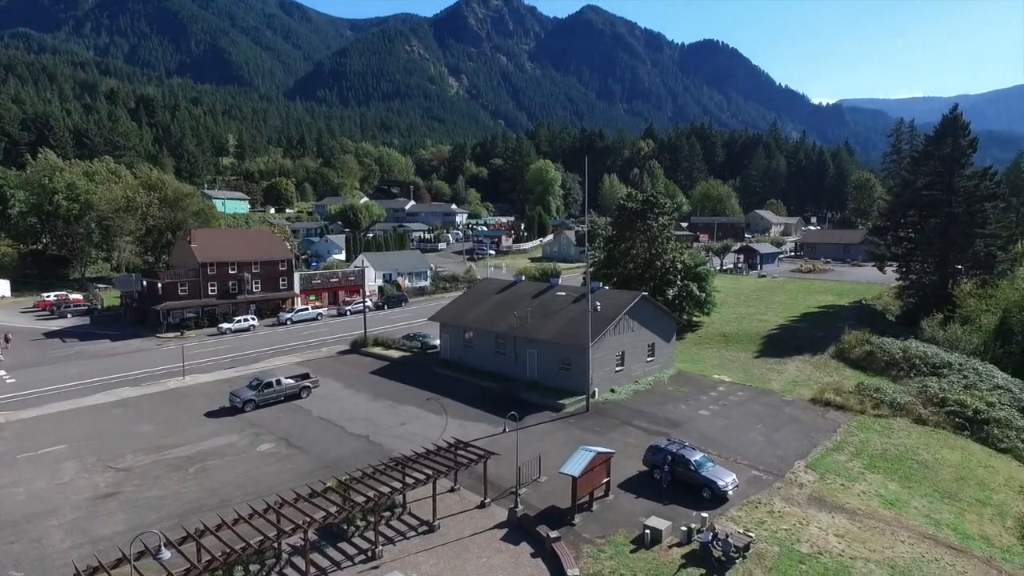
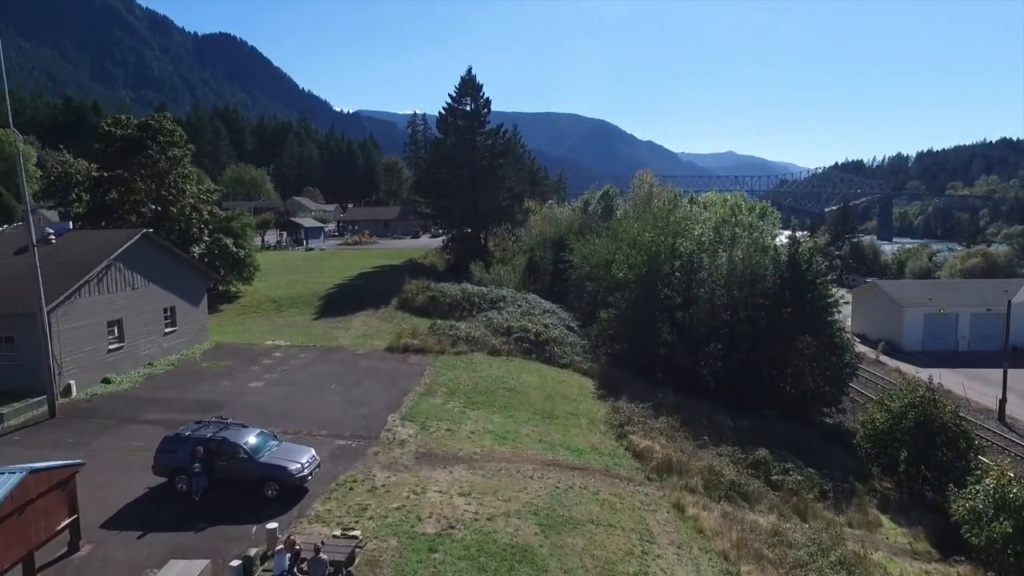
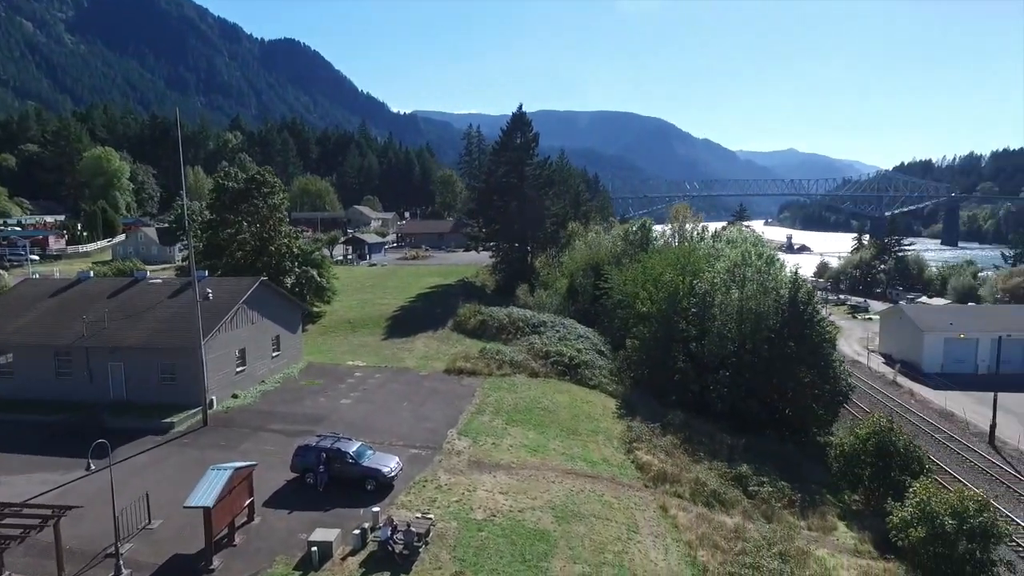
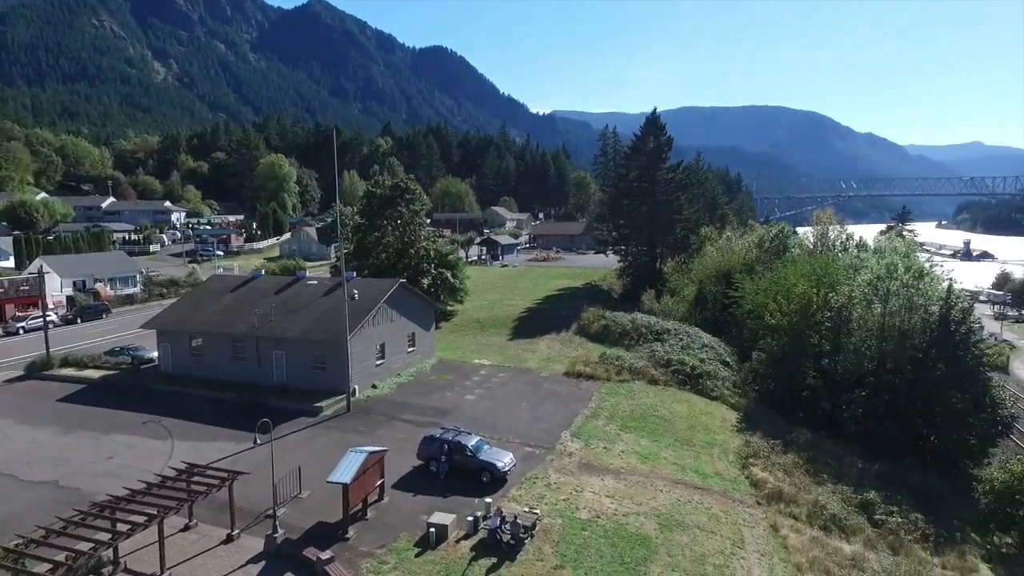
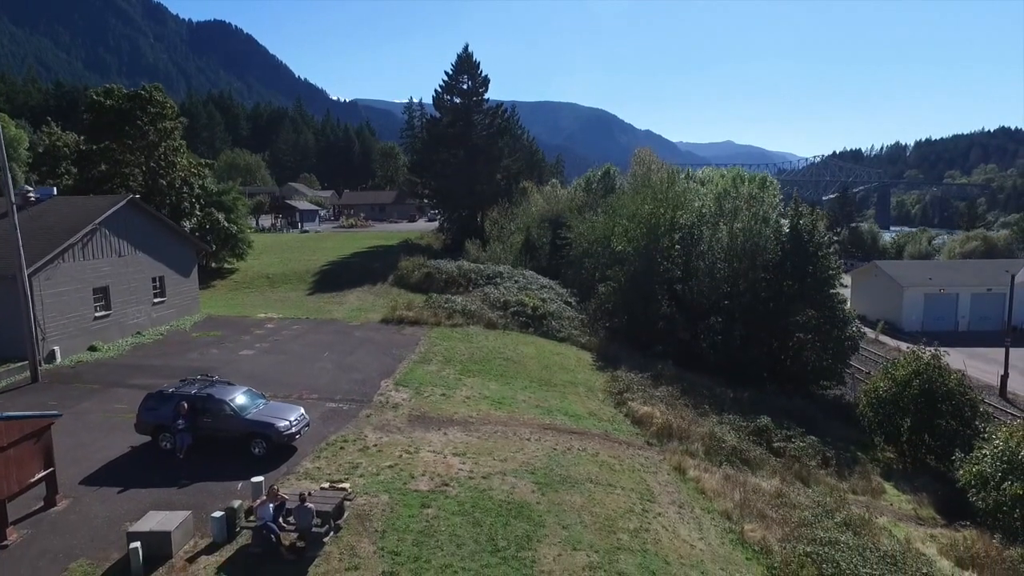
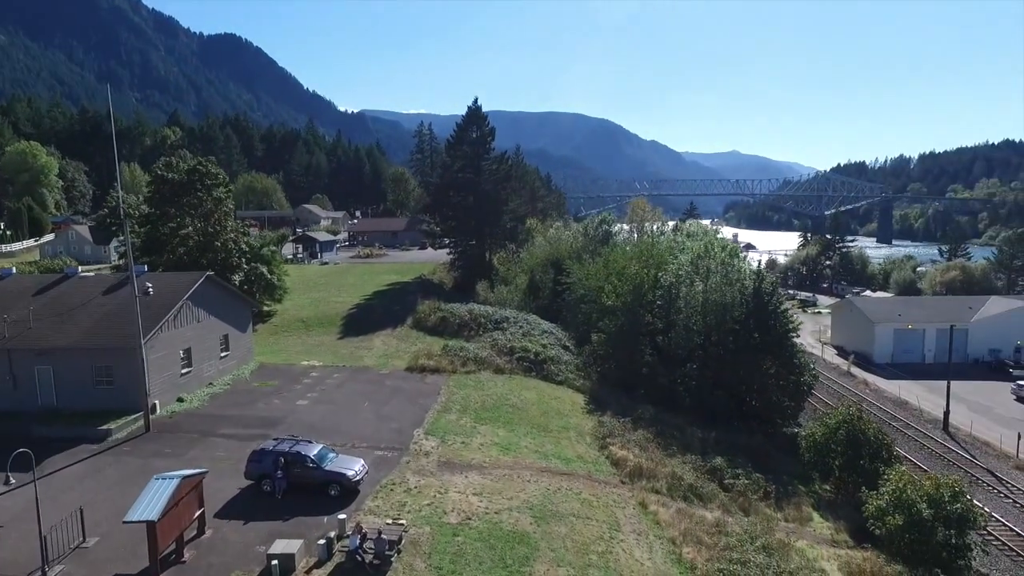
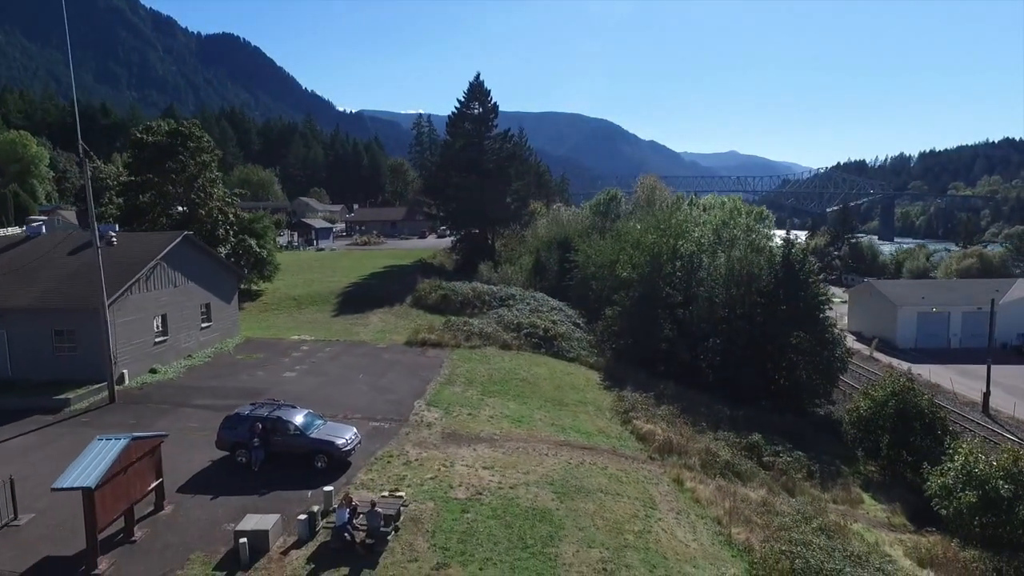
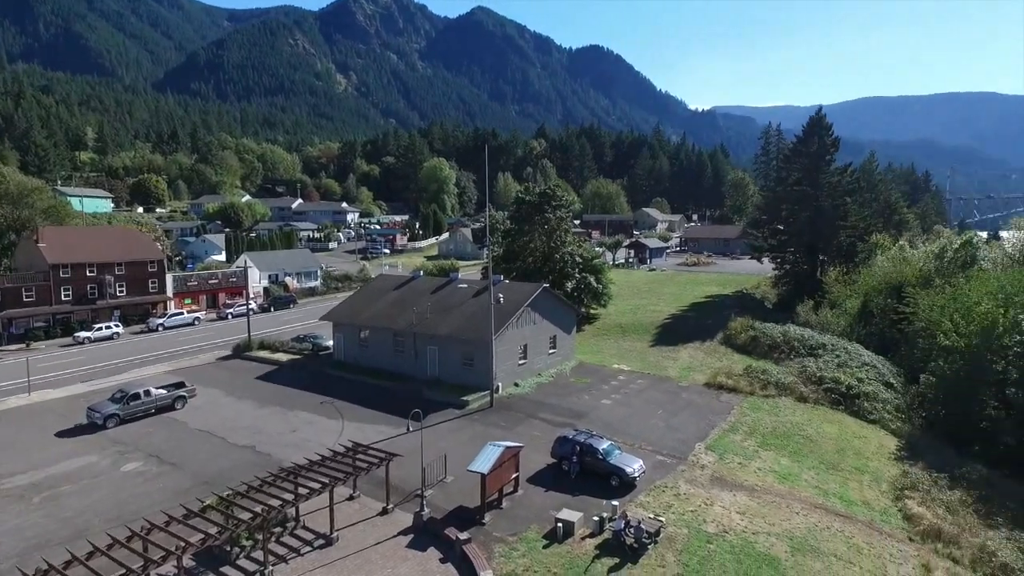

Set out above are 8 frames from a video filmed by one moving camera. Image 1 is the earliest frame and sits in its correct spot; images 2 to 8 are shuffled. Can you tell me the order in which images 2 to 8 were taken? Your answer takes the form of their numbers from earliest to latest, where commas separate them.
8, 4, 3, 6, 7, 2, 5
